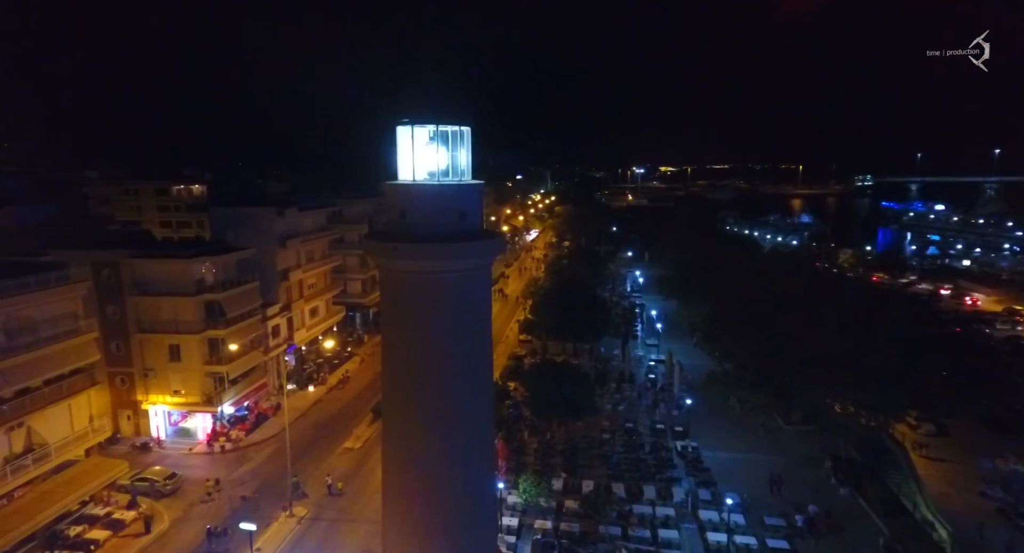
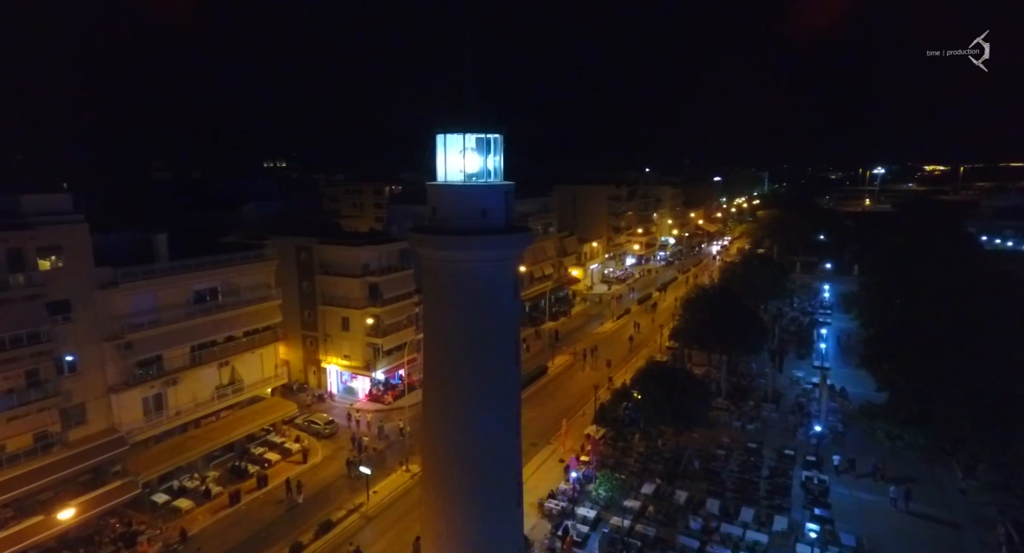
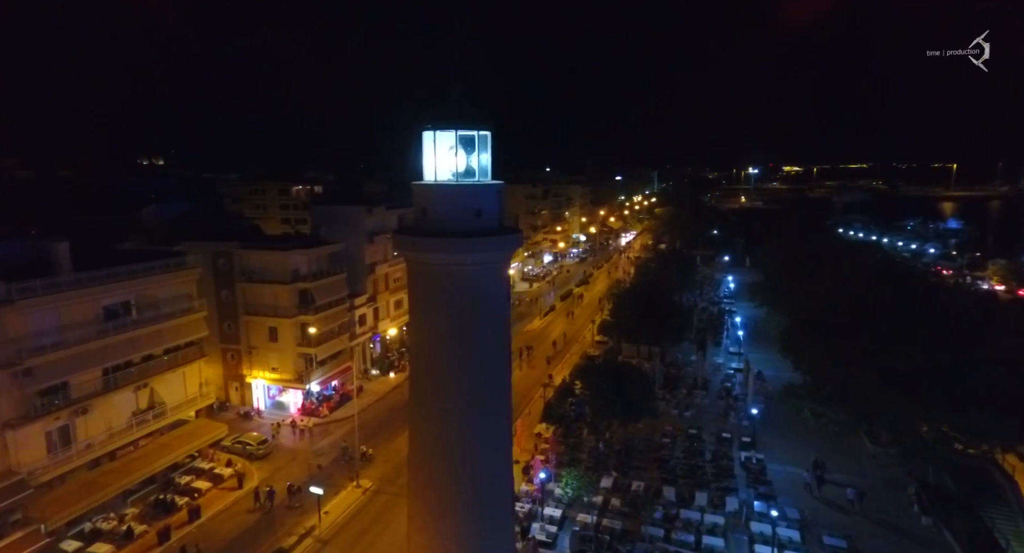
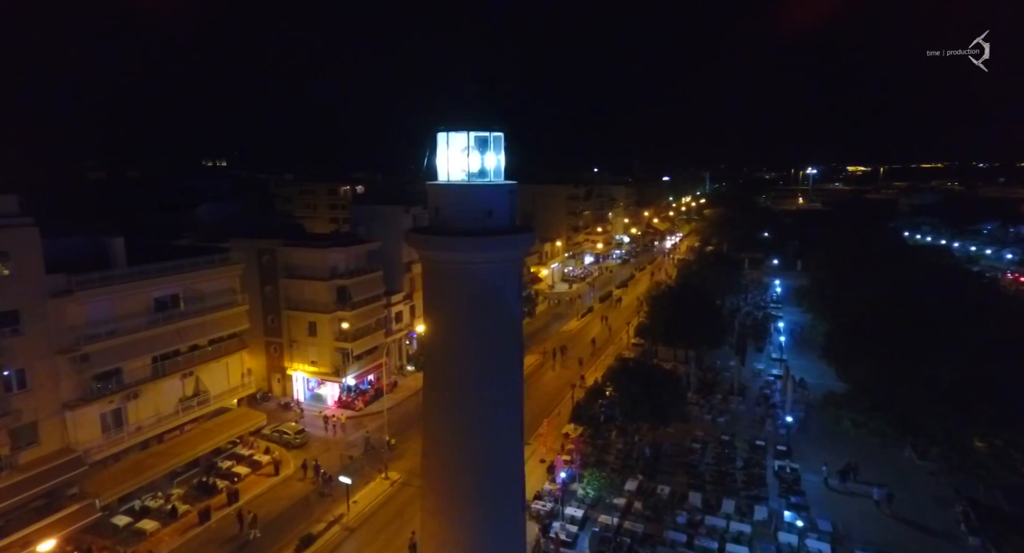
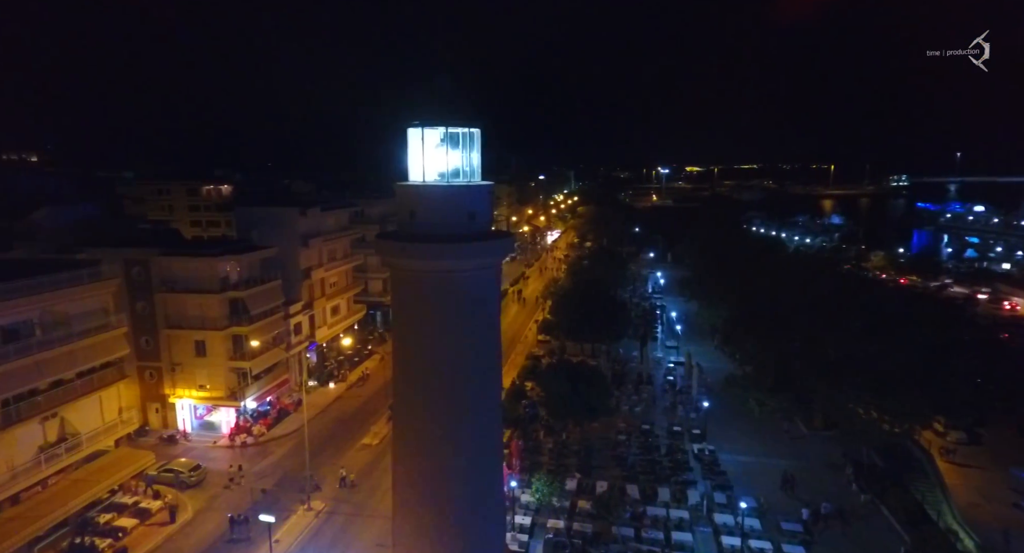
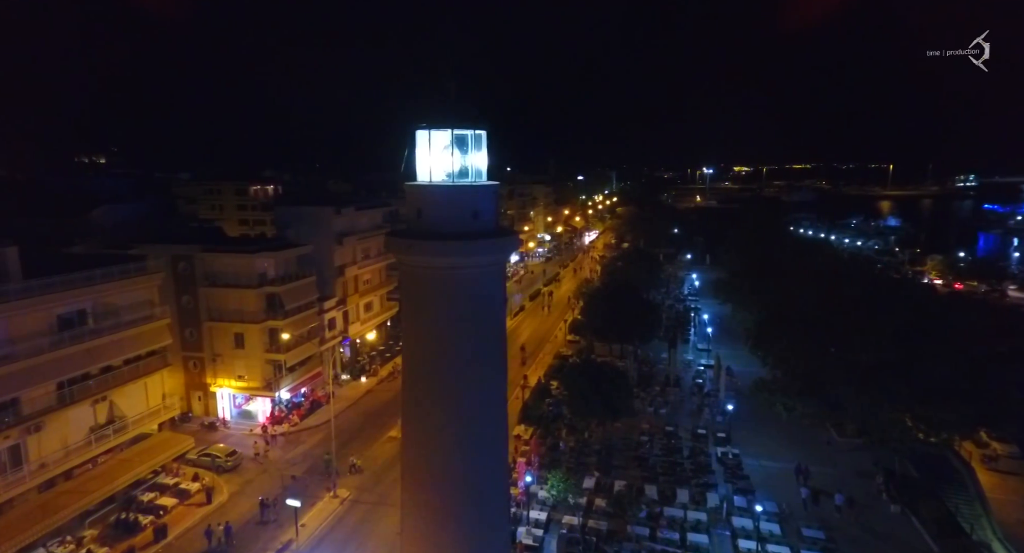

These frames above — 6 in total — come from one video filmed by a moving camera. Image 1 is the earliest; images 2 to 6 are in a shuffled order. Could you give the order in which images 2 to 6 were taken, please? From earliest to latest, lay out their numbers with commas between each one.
5, 6, 3, 4, 2
